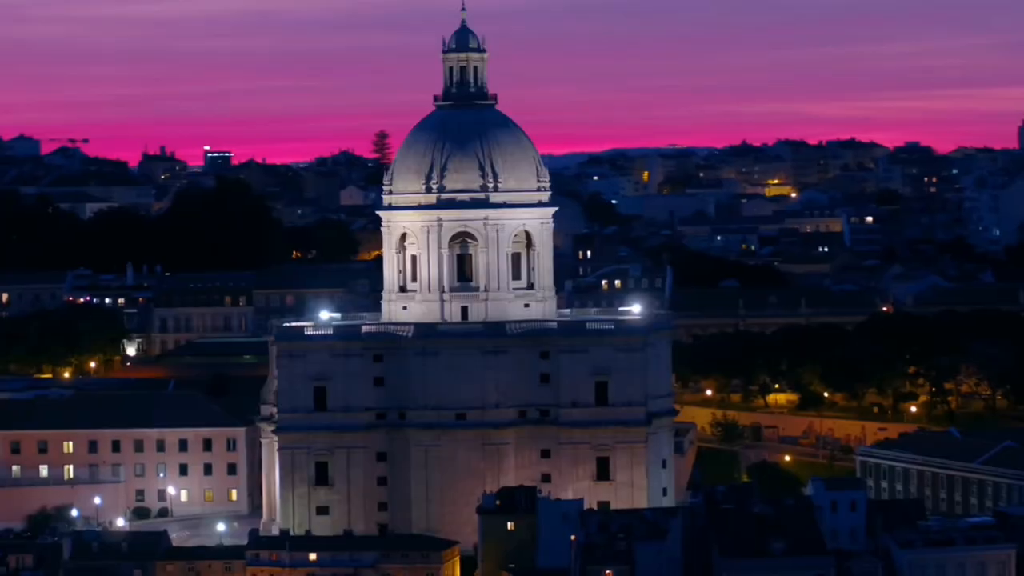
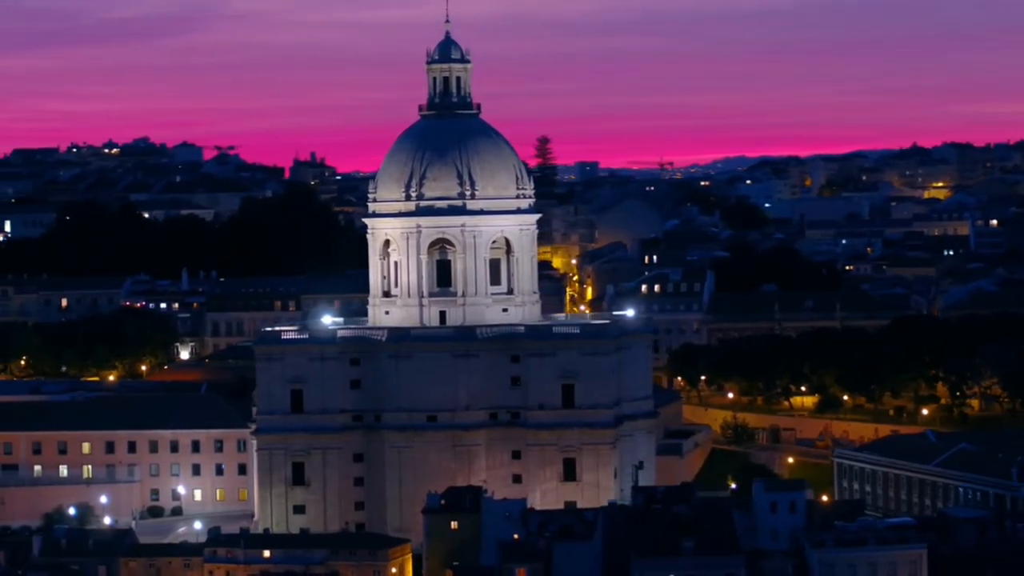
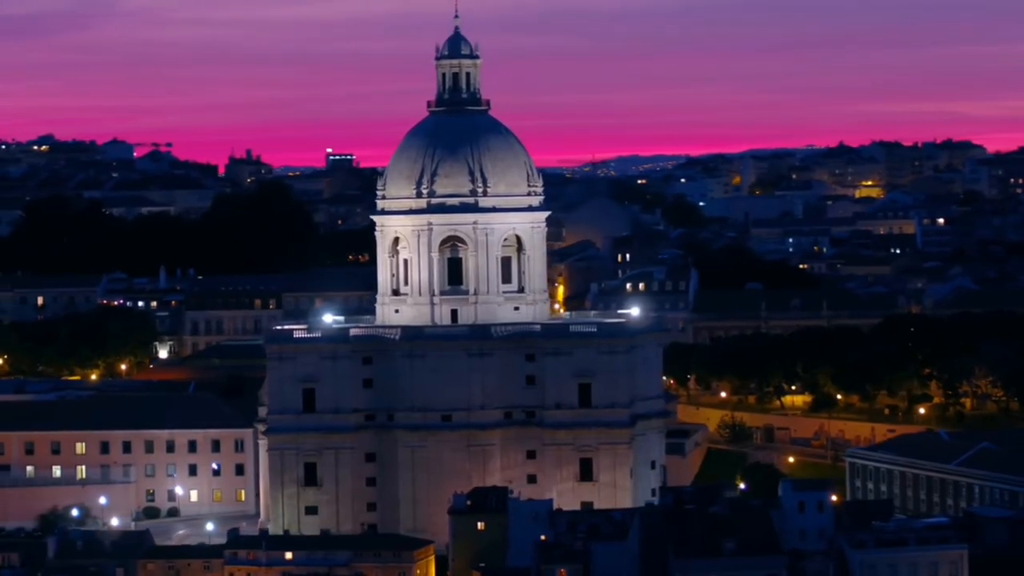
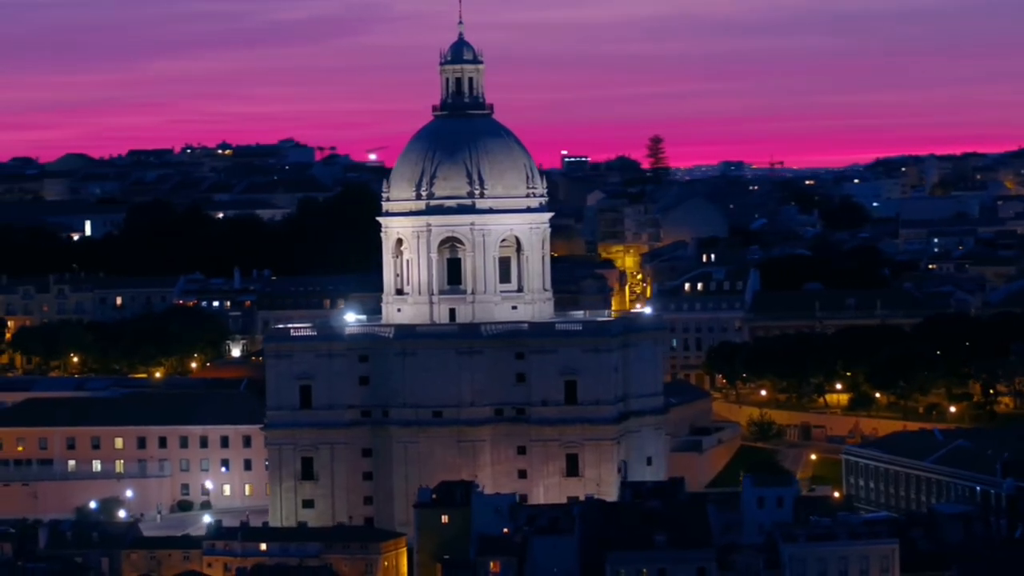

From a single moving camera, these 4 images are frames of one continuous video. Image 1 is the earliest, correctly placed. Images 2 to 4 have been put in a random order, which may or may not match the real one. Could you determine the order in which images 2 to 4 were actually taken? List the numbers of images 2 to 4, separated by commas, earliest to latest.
3, 2, 4
